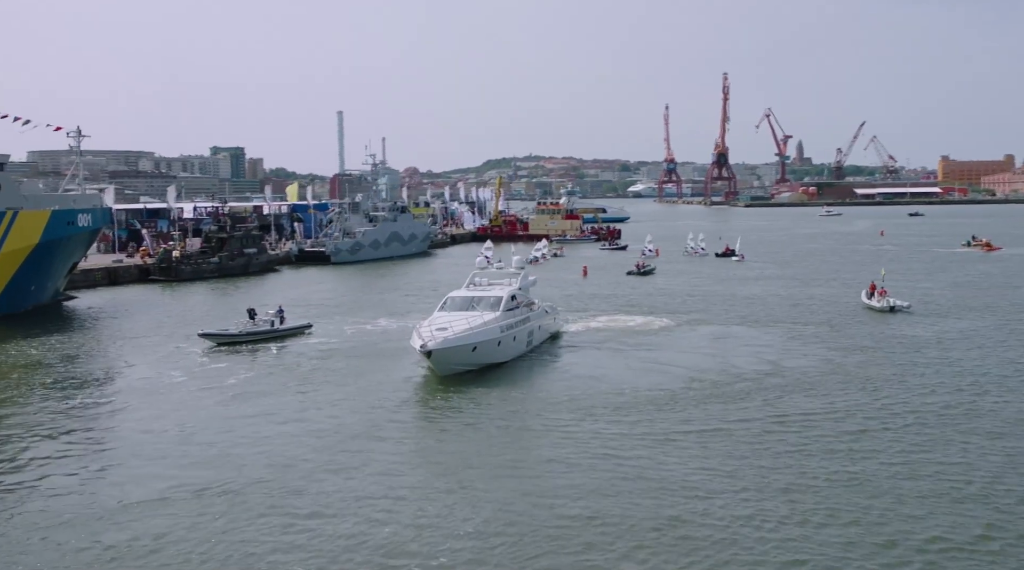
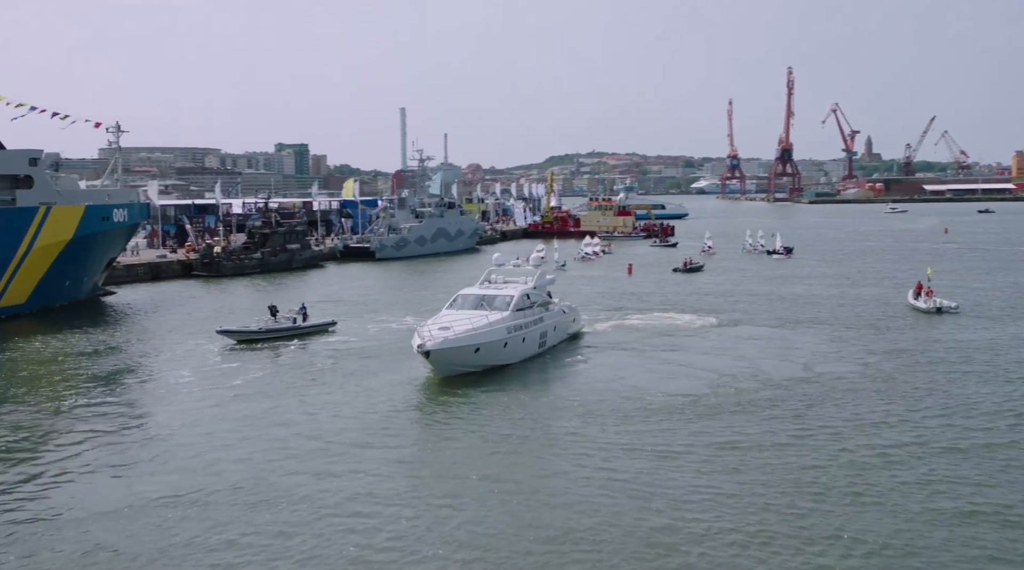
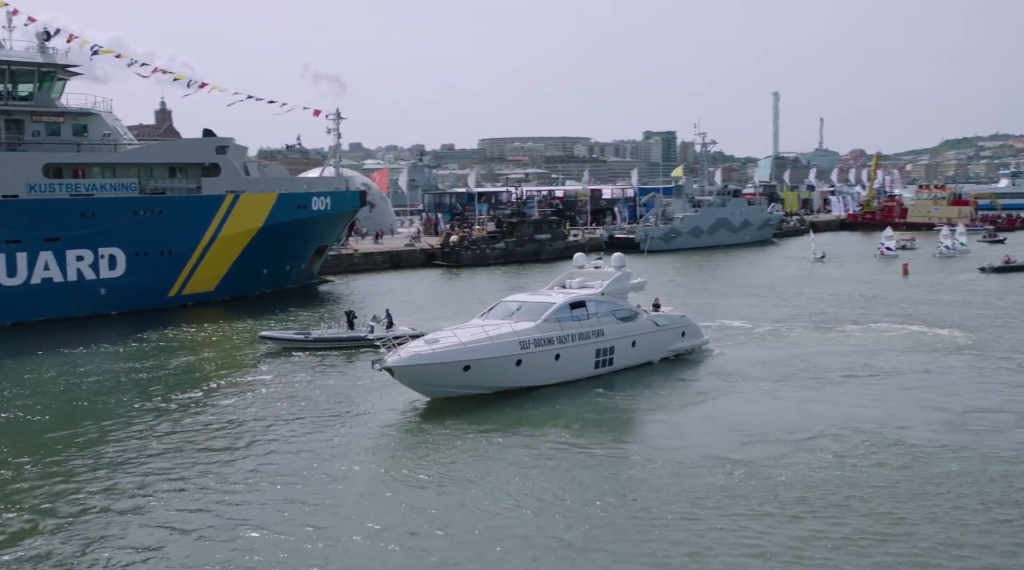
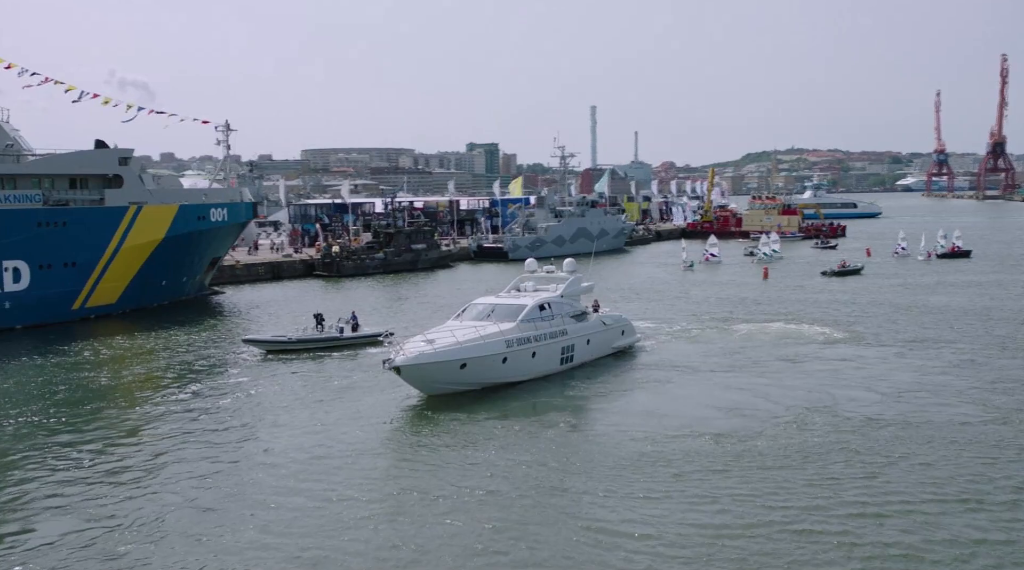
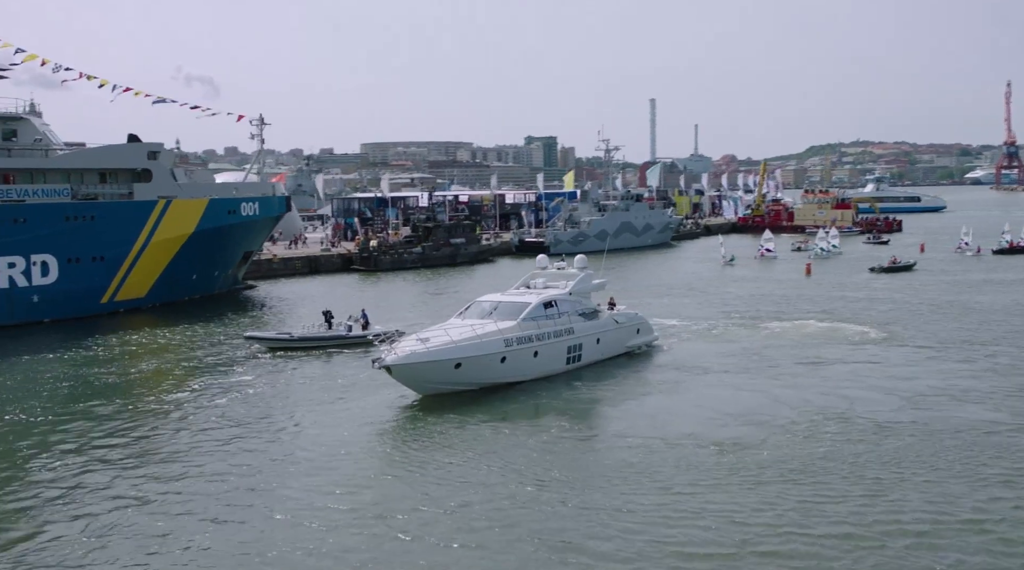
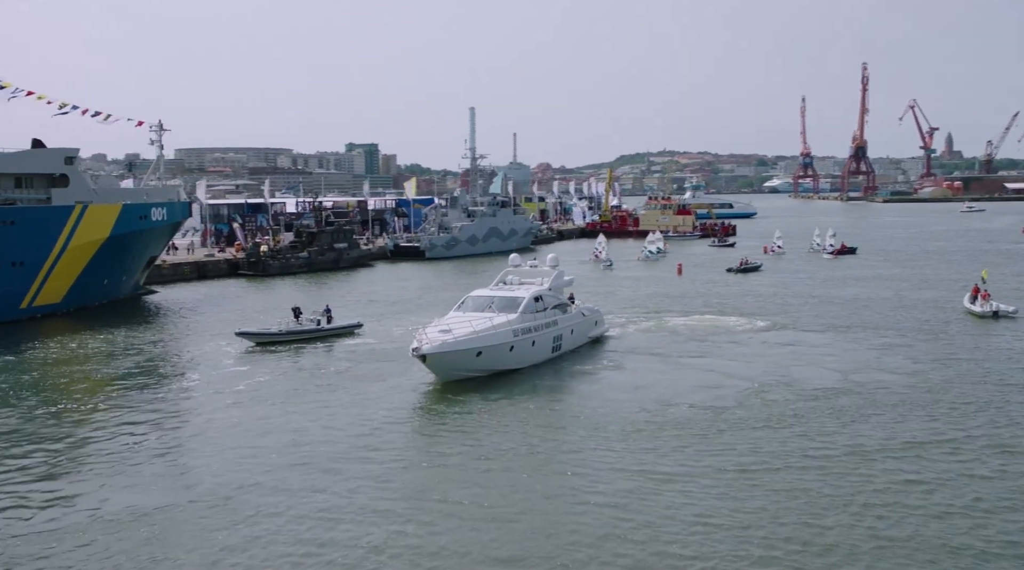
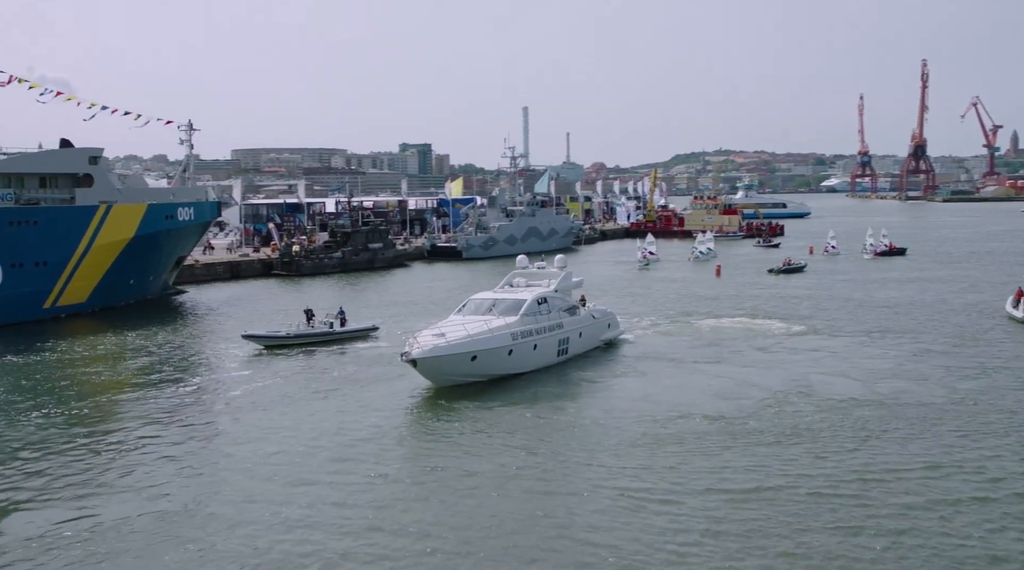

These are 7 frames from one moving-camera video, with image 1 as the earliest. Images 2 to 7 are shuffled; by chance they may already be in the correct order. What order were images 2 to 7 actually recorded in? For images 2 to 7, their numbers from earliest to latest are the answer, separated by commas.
2, 6, 7, 4, 5, 3
